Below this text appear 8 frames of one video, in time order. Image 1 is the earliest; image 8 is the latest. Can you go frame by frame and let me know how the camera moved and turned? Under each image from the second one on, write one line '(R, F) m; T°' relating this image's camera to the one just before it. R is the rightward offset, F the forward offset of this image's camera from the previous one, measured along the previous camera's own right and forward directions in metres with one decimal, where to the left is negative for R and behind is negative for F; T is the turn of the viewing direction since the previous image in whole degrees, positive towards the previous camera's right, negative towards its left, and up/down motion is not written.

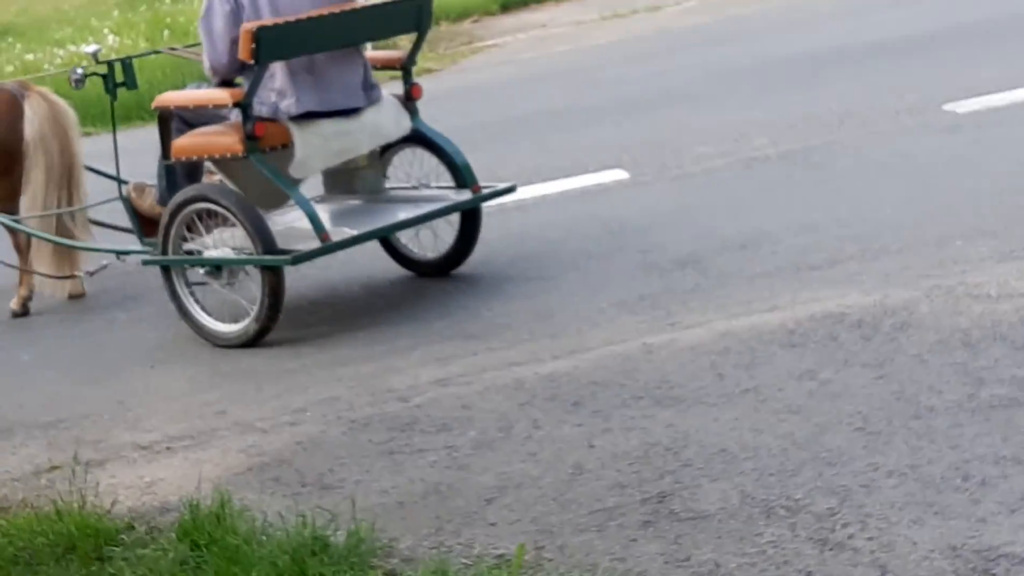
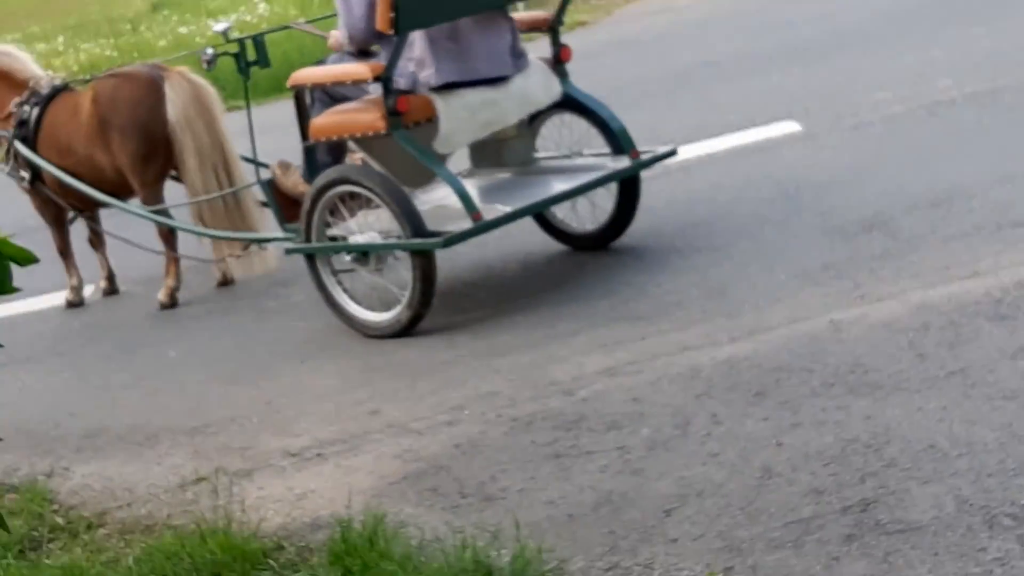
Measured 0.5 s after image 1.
(0.0, +0.4) m; -6°
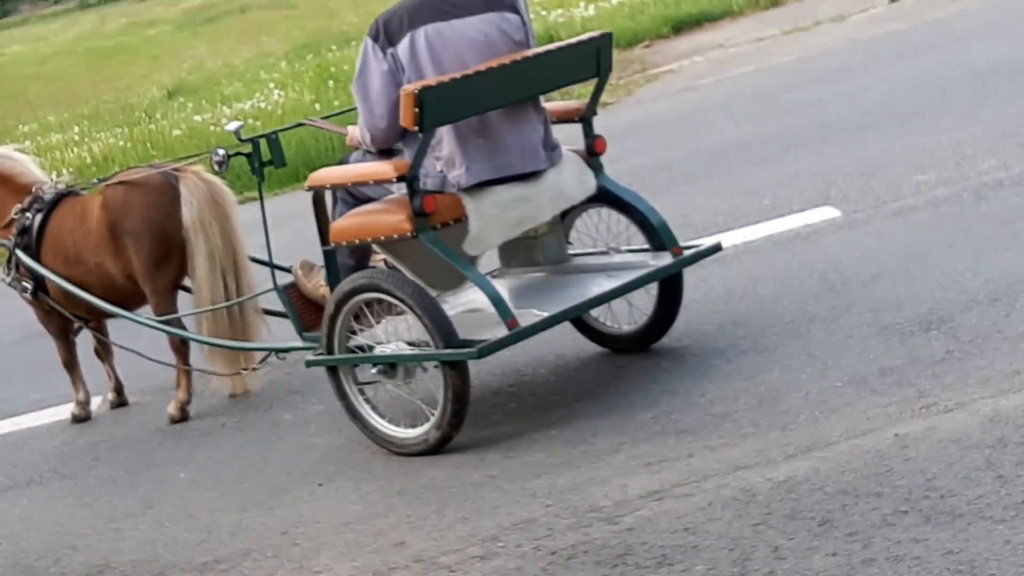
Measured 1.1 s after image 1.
(0.0, +0.4) m; -1°
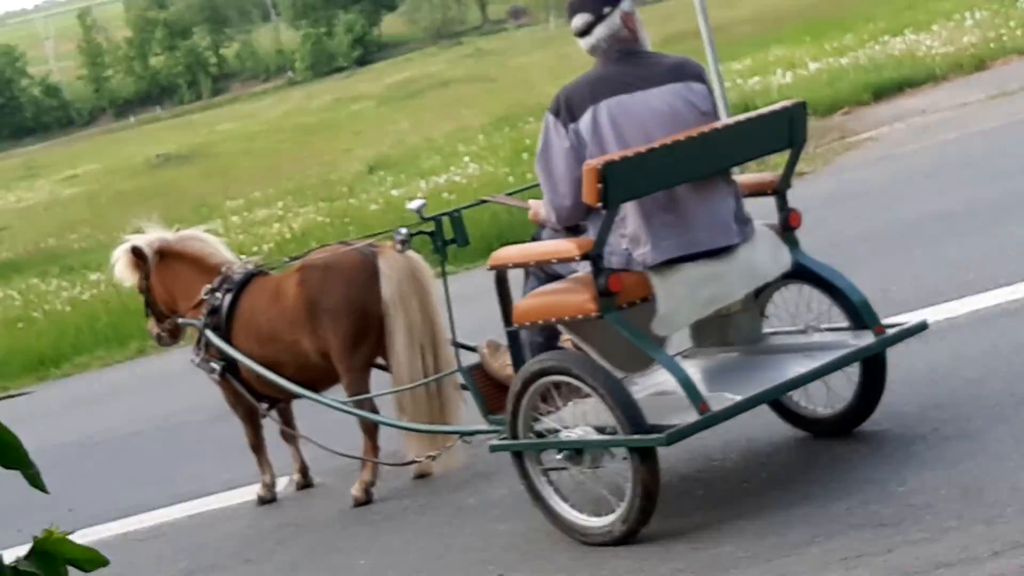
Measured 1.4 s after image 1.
(0.0, +0.2) m; -7°
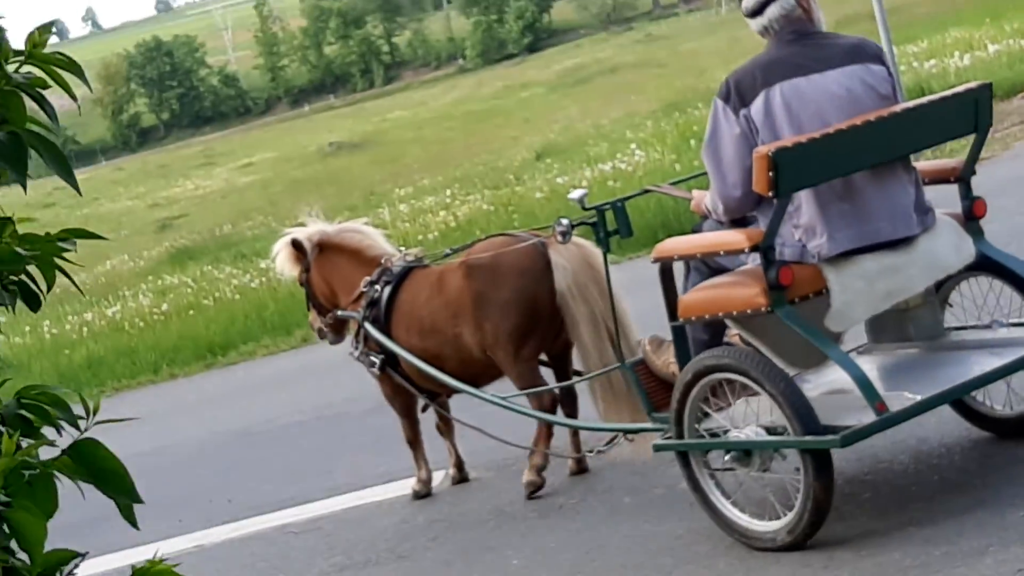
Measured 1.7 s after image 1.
(0.0, +0.2) m; -6°
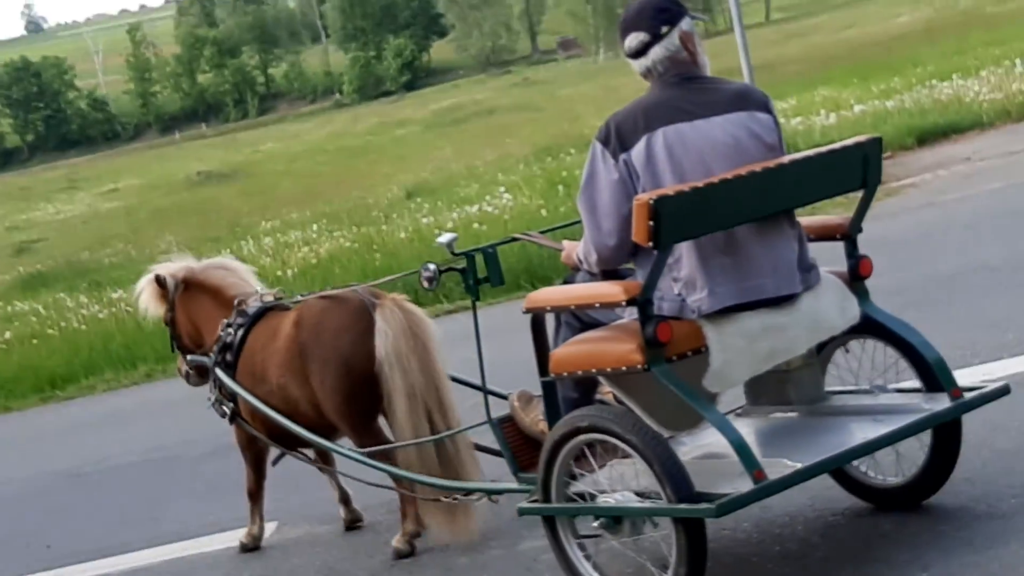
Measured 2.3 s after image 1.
(0.0, +0.4) m; +4°
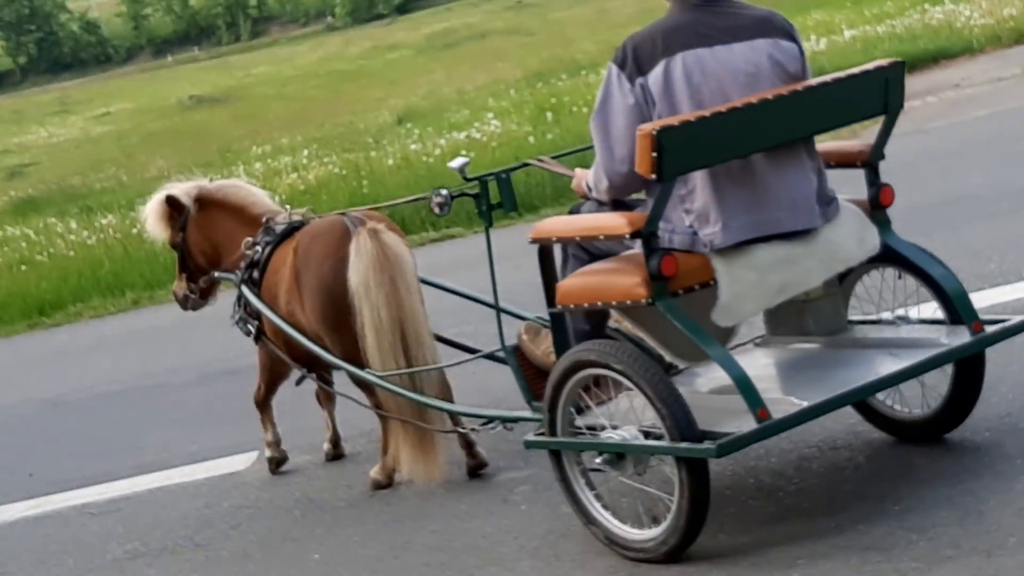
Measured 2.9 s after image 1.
(0.0, +0.2) m; 0°
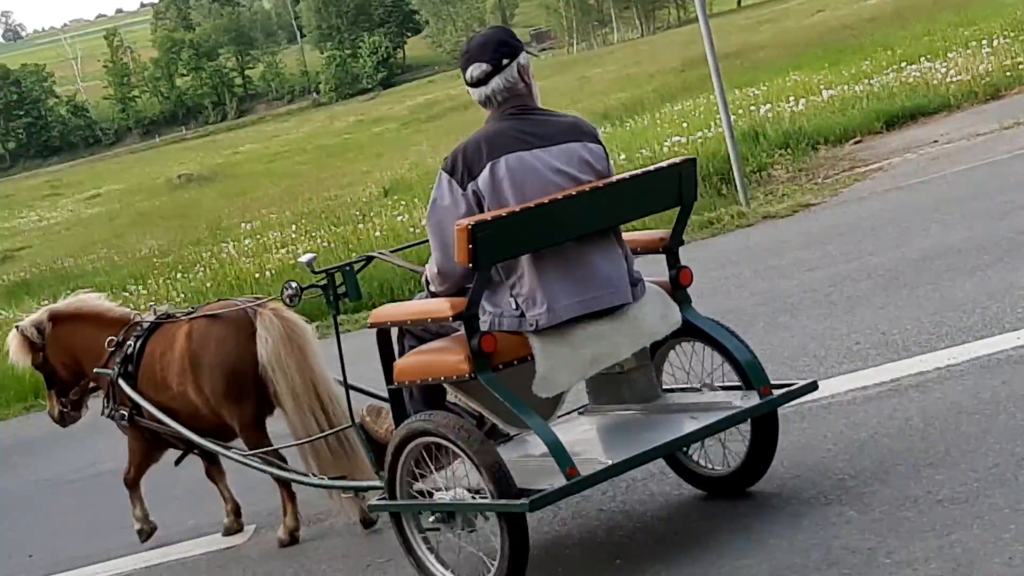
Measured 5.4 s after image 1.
(+0.5, -0.7) m; 0°
